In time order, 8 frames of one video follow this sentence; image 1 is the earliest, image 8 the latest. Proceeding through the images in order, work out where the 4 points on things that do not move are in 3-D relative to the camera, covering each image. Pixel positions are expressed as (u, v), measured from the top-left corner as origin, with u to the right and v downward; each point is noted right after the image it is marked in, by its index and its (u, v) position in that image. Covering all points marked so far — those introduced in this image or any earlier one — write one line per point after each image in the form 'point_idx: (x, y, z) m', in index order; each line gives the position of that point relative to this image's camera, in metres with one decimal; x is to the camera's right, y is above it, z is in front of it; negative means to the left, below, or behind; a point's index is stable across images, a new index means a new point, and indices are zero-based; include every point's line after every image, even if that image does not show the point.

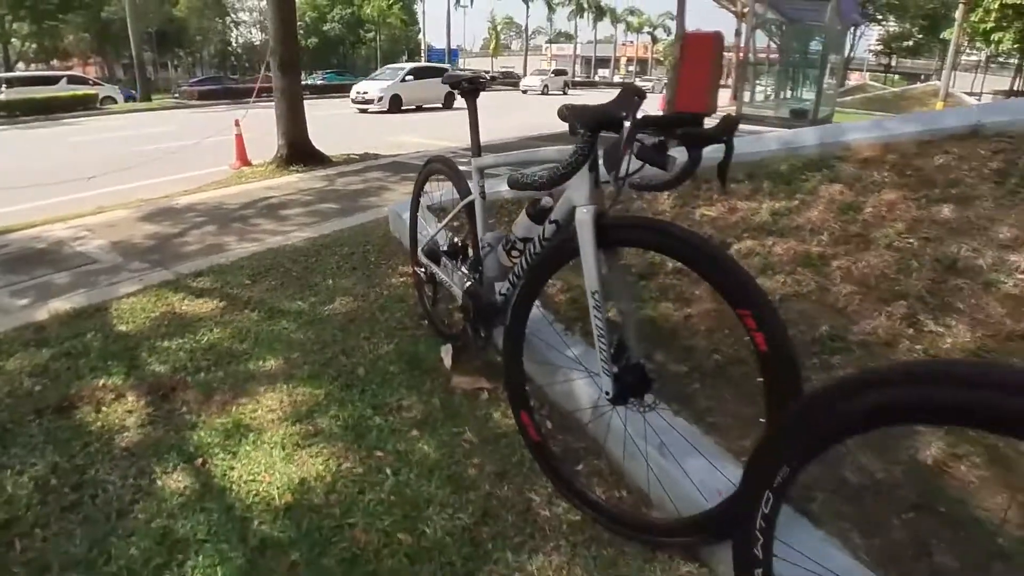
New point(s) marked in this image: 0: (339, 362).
0: (-0.8, -0.4, +3.2) m
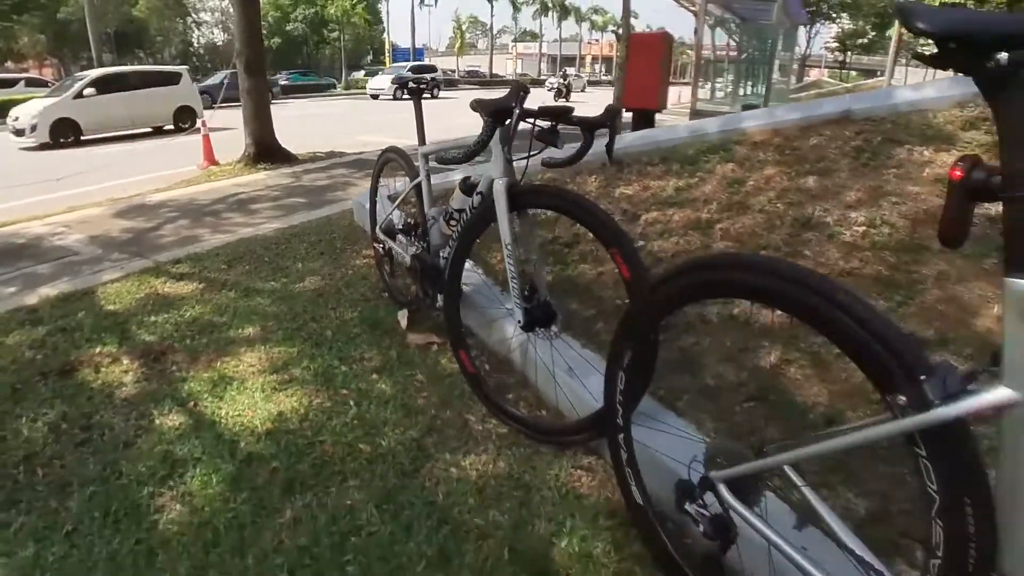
0: (-1.1, -0.3, +3.6) m
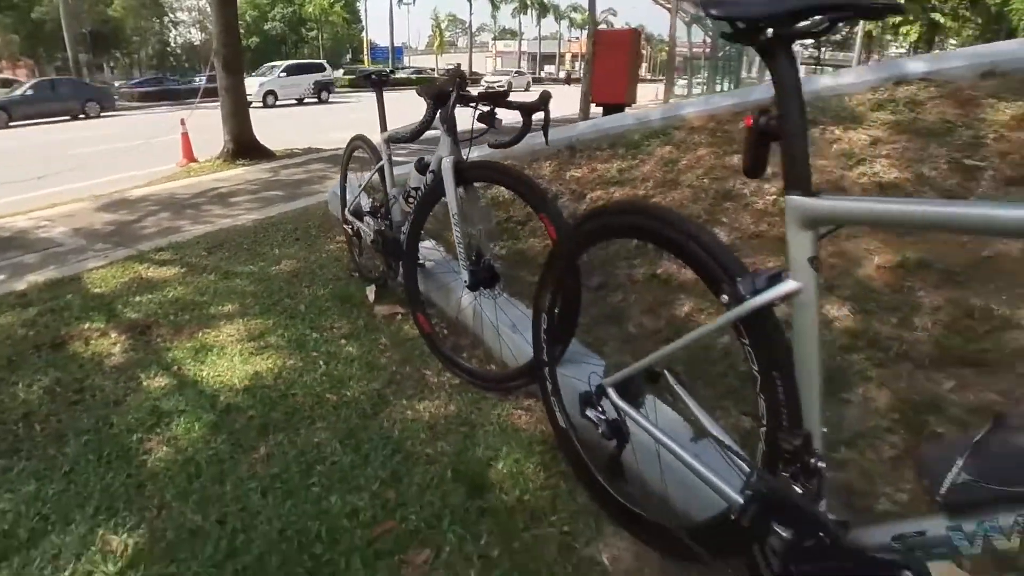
0: (-1.4, -0.1, +3.9) m
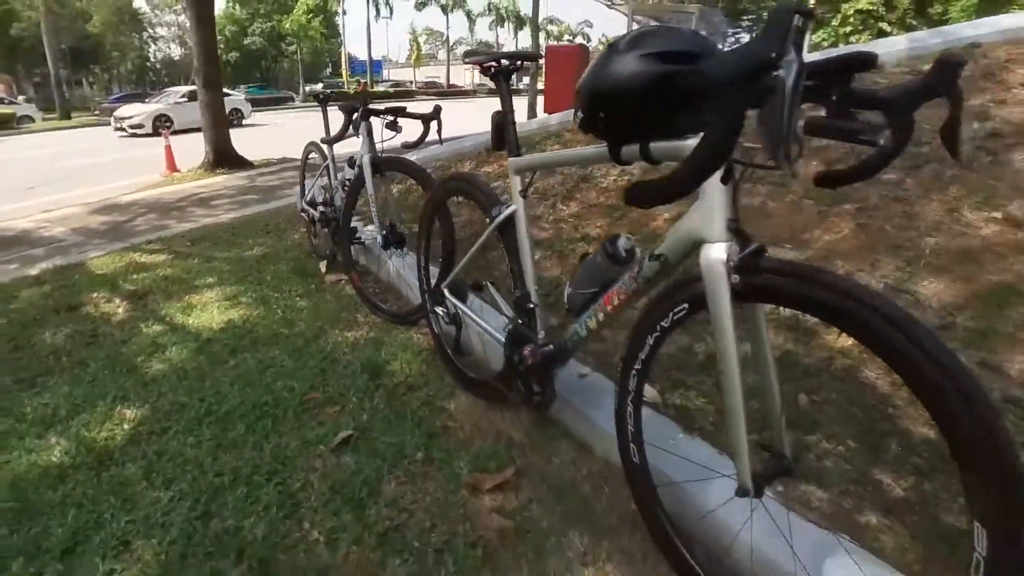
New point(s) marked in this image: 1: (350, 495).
0: (-2.0, +0.1, +4.9) m
1: (-0.6, -0.8, +2.3) m
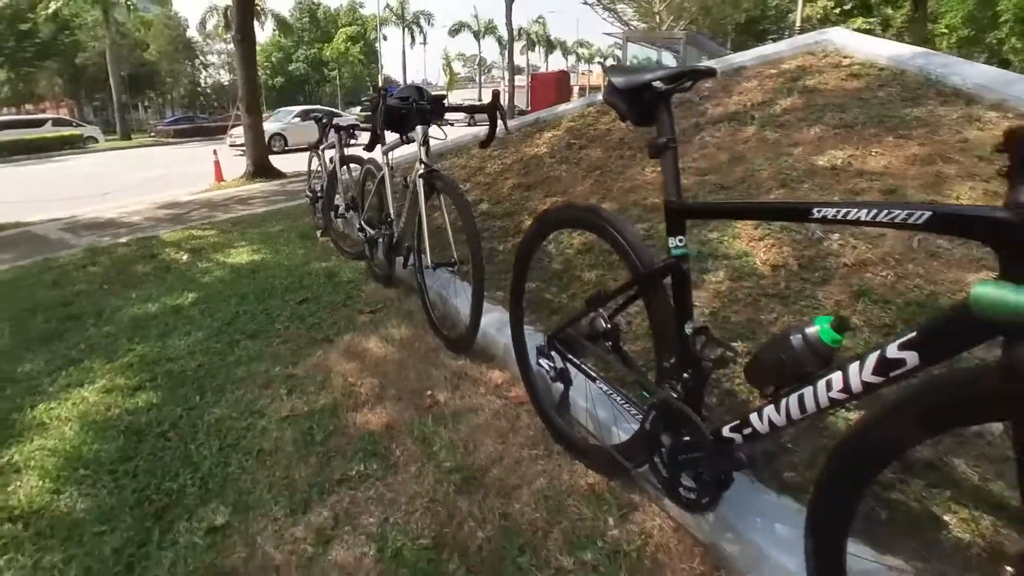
0: (-2.7, +0.5, +7.1) m
1: (-1.5, -0.2, +4.4) m
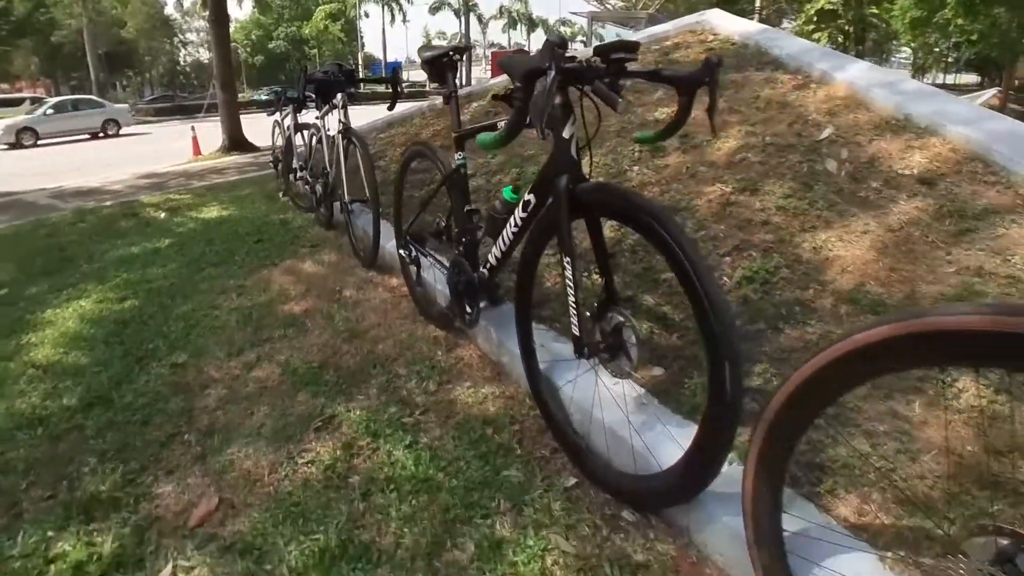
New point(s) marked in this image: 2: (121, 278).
0: (-3.5, +1.1, +8.1) m
1: (-2.2, +0.3, +5.5) m
2: (-3.2, +0.1, +5.1) m
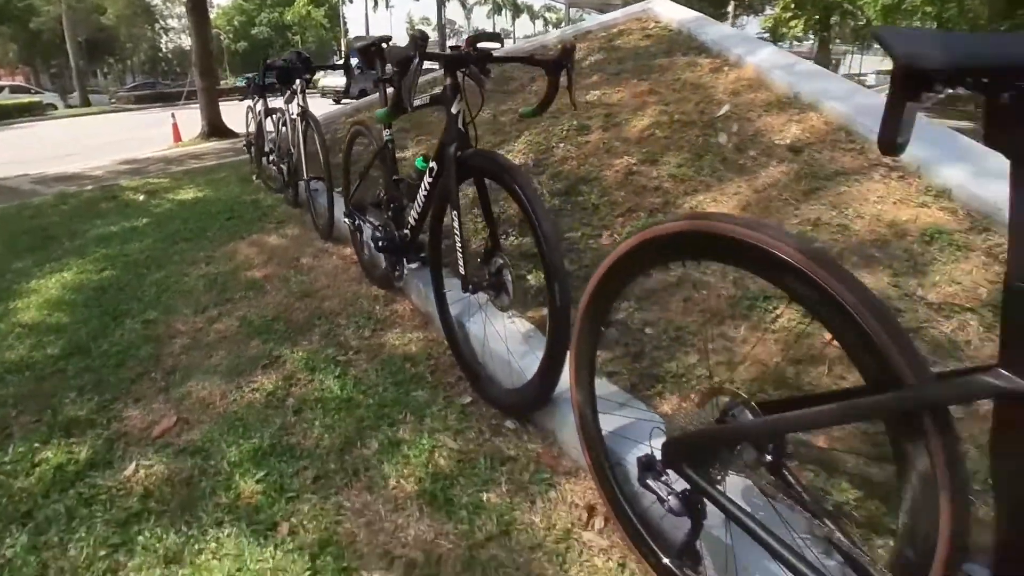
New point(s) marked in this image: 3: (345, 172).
0: (-4.0, +1.4, +8.5) m
1: (-2.7, +0.6, +5.9) m
2: (-3.6, +0.3, +5.5) m
3: (-1.1, +0.8, +4.2) m
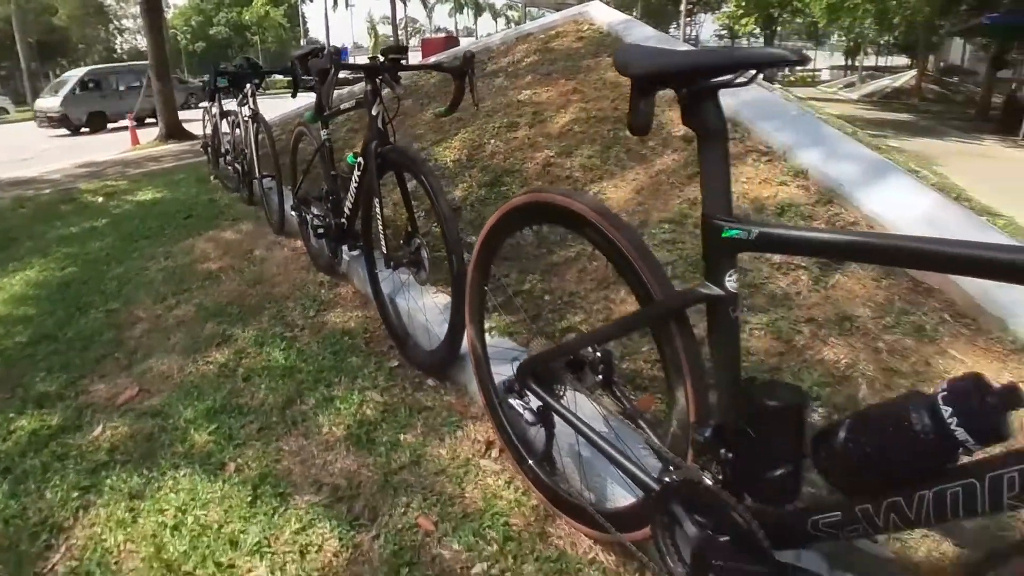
0: (-4.7, +1.4, +8.8) m
1: (-3.2, +0.6, +6.2) m
2: (-4.1, +0.3, +5.8) m
3: (-1.6, +0.9, +4.6) m
